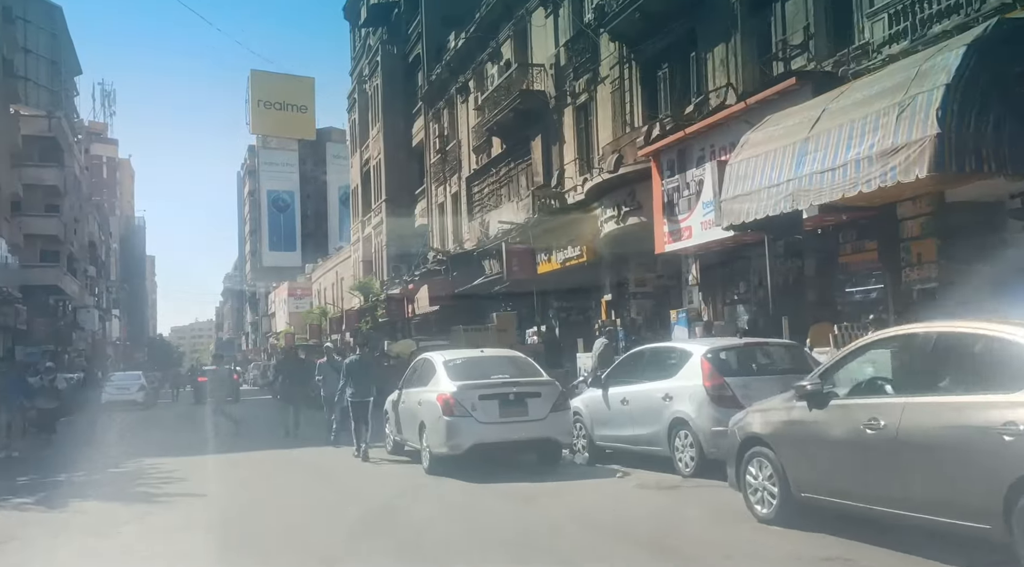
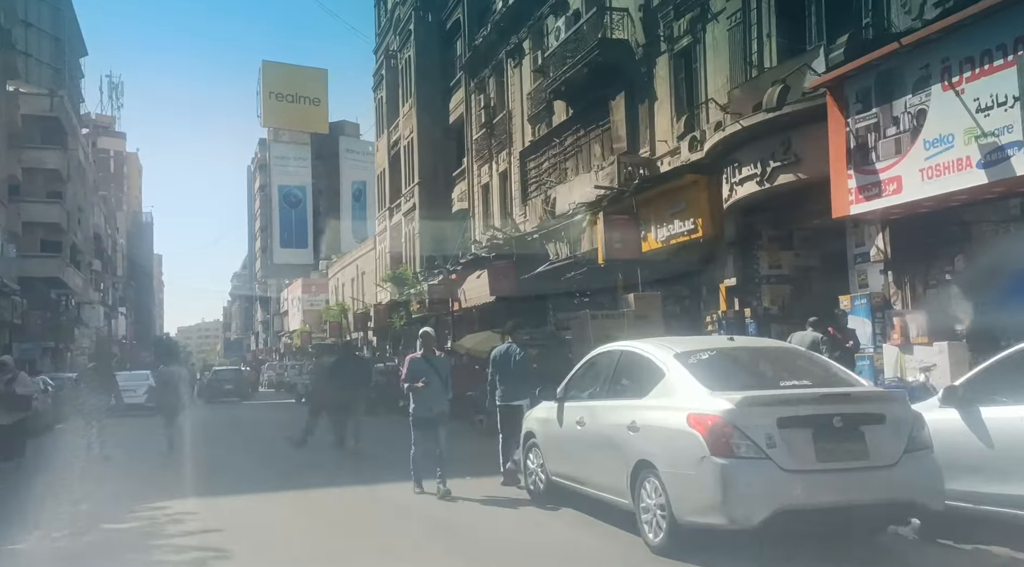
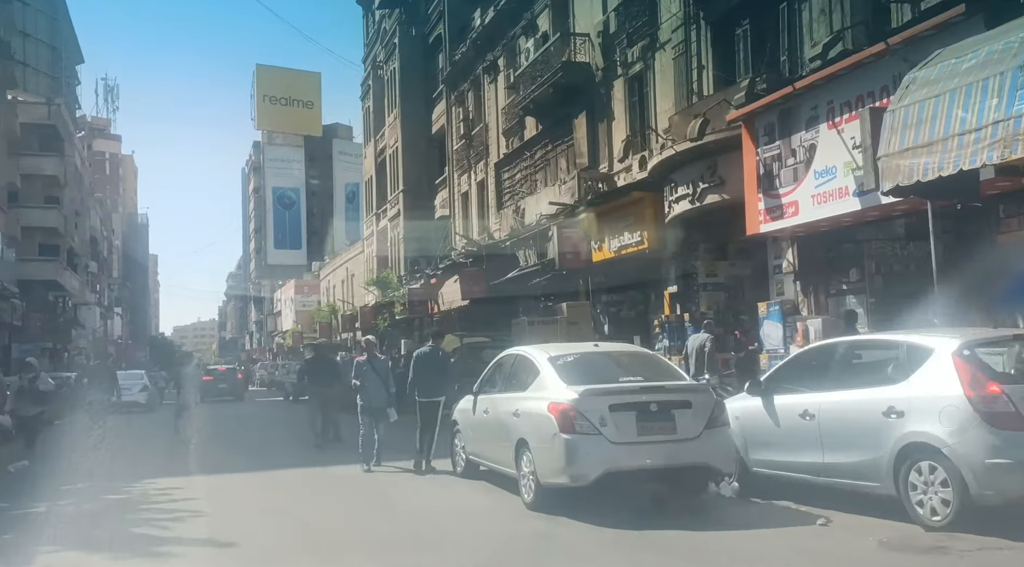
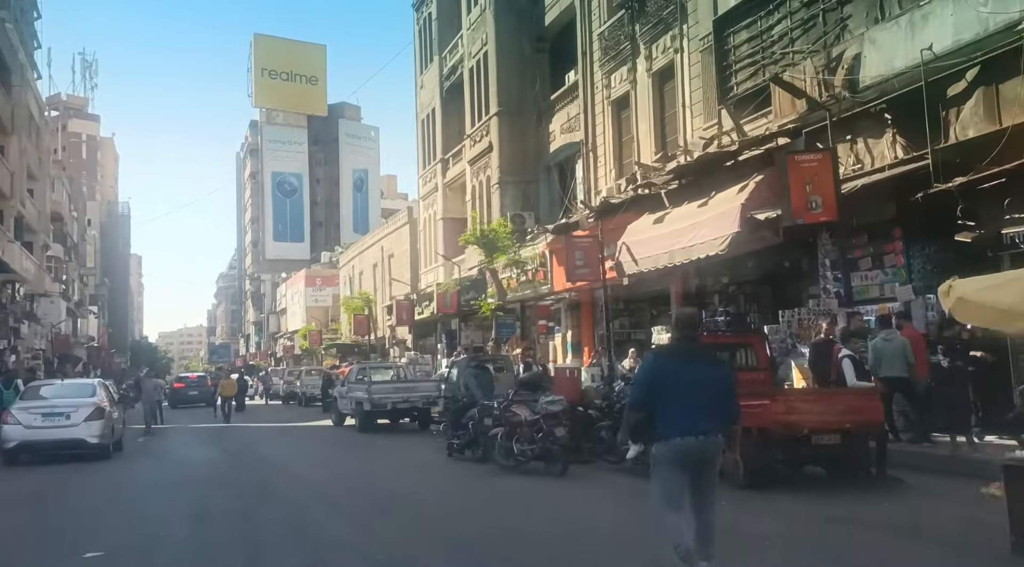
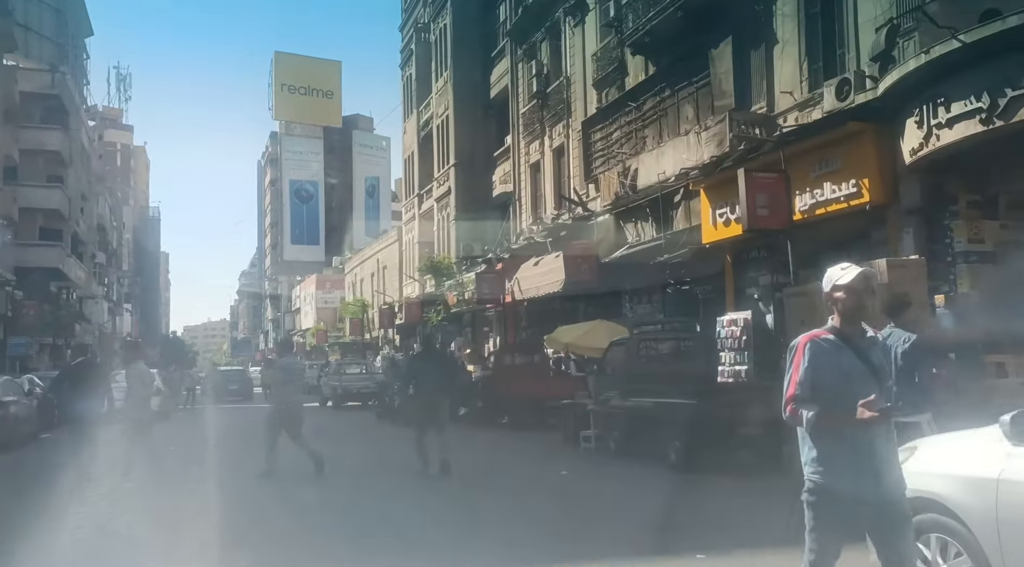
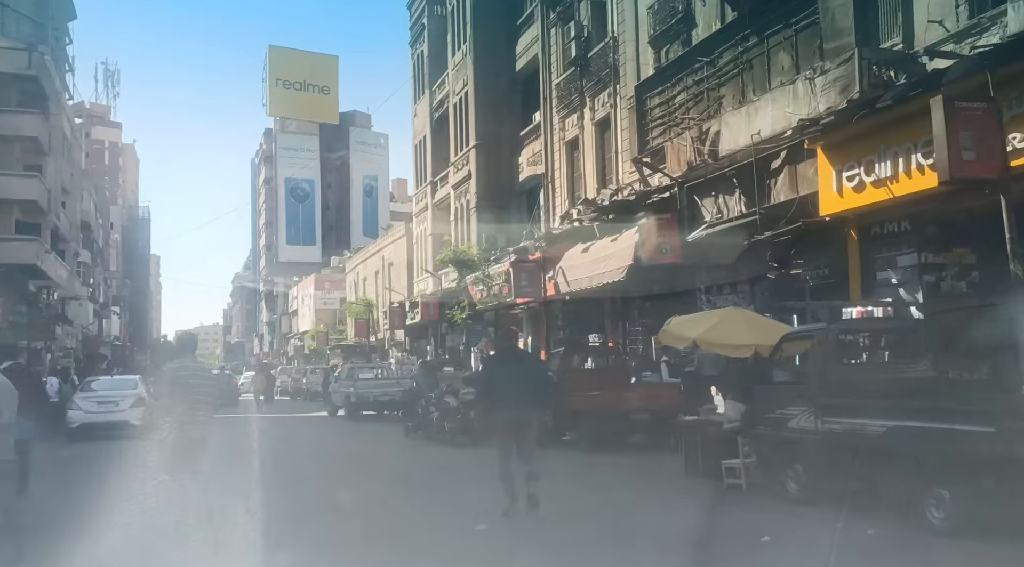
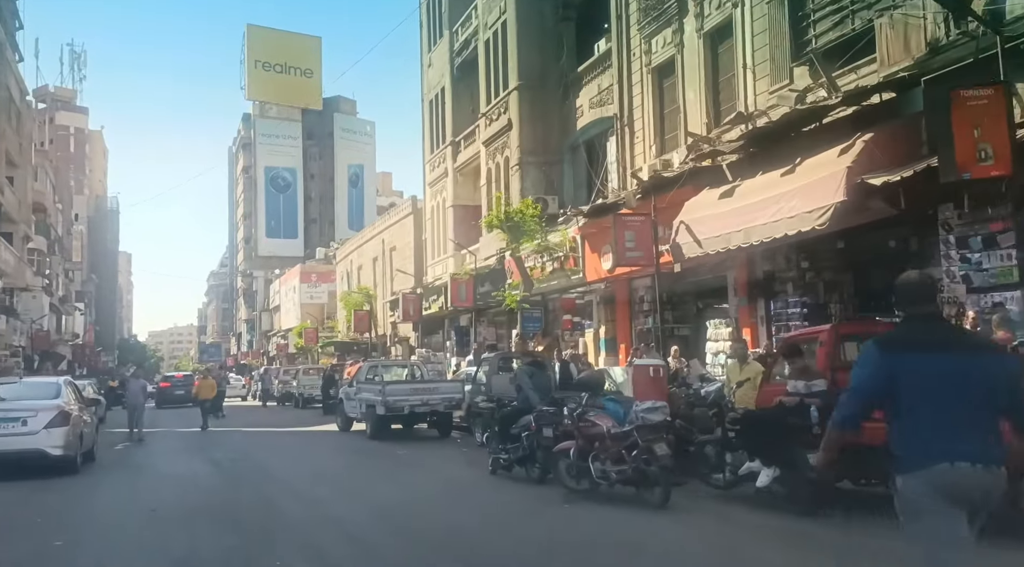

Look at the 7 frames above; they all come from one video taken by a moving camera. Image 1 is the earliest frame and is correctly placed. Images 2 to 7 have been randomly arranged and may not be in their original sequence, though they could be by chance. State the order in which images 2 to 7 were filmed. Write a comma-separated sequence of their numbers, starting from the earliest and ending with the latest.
3, 2, 5, 6, 4, 7
